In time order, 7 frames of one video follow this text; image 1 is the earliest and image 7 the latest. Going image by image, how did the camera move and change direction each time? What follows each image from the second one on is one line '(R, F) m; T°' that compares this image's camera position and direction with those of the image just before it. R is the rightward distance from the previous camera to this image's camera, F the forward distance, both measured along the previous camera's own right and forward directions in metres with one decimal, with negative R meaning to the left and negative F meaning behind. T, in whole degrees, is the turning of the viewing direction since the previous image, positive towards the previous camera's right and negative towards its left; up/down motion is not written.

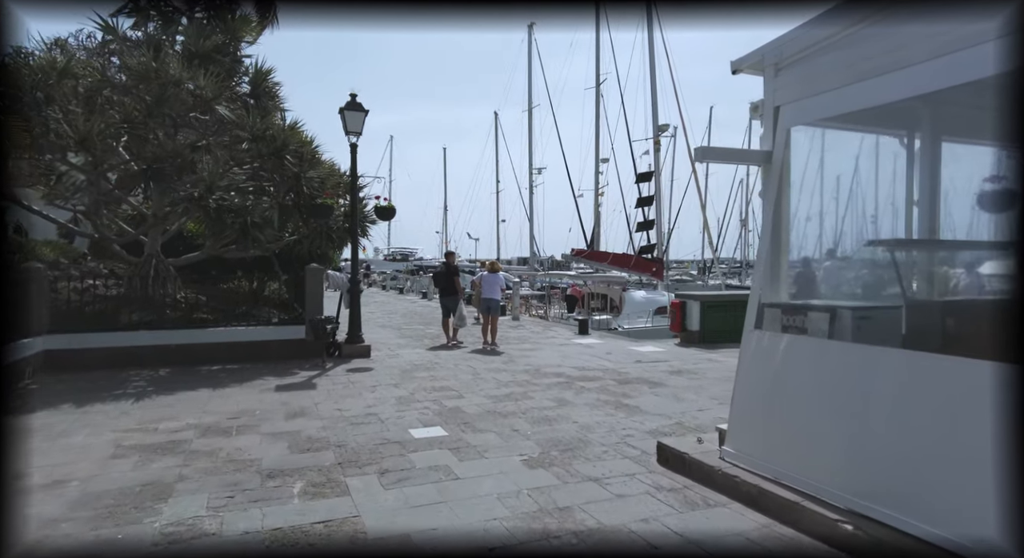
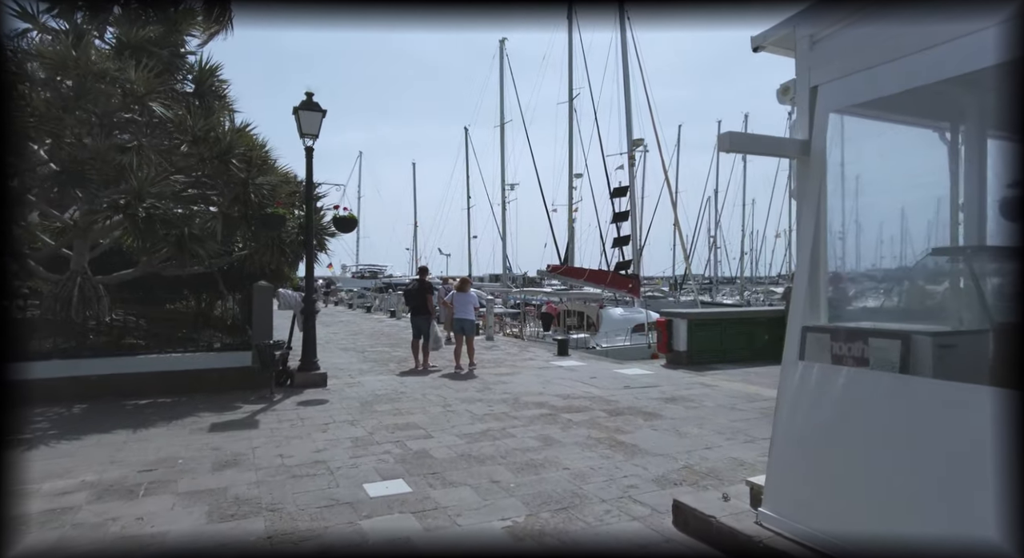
(0.0, +0.9) m; +3°
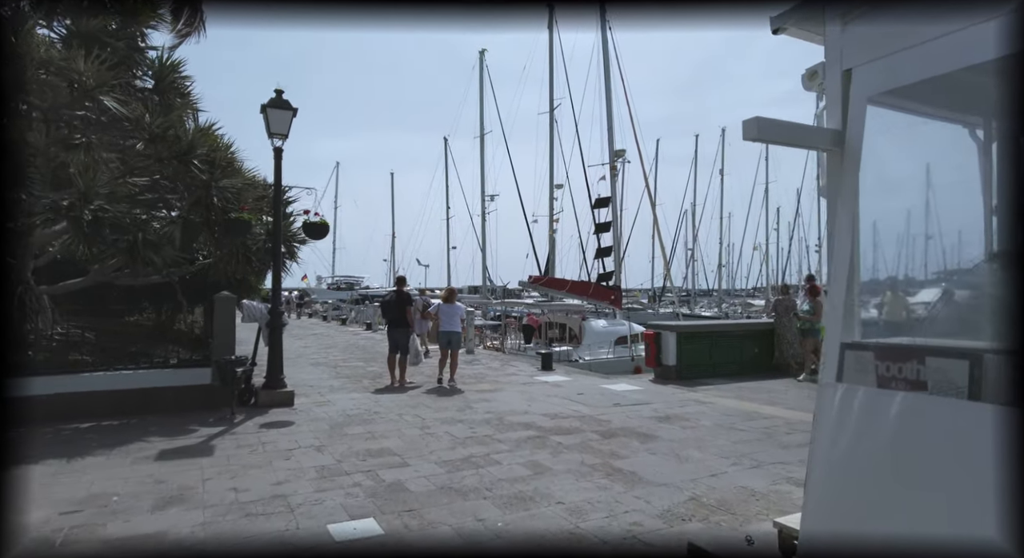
(-0.1, +0.5) m; +2°
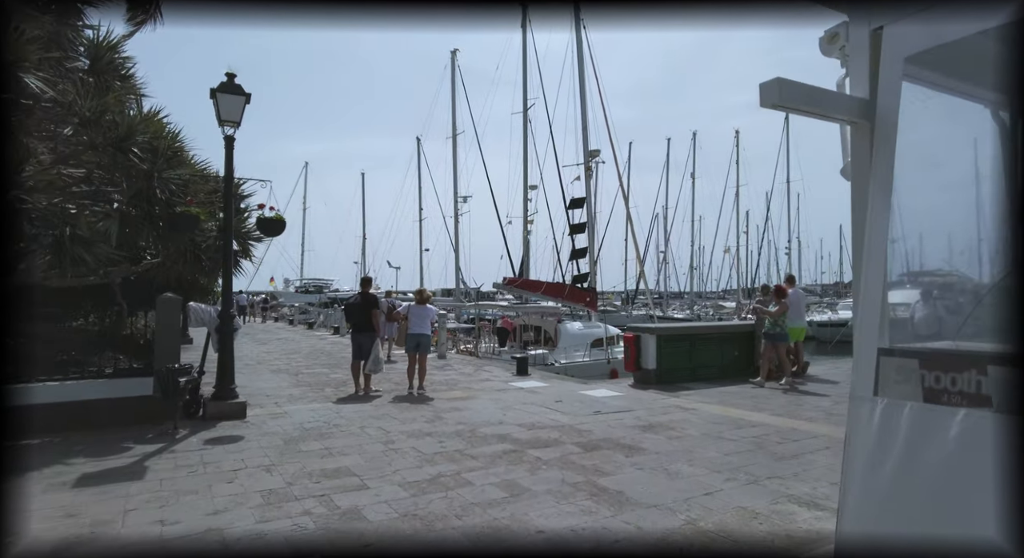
(0.0, +0.5) m; +3°
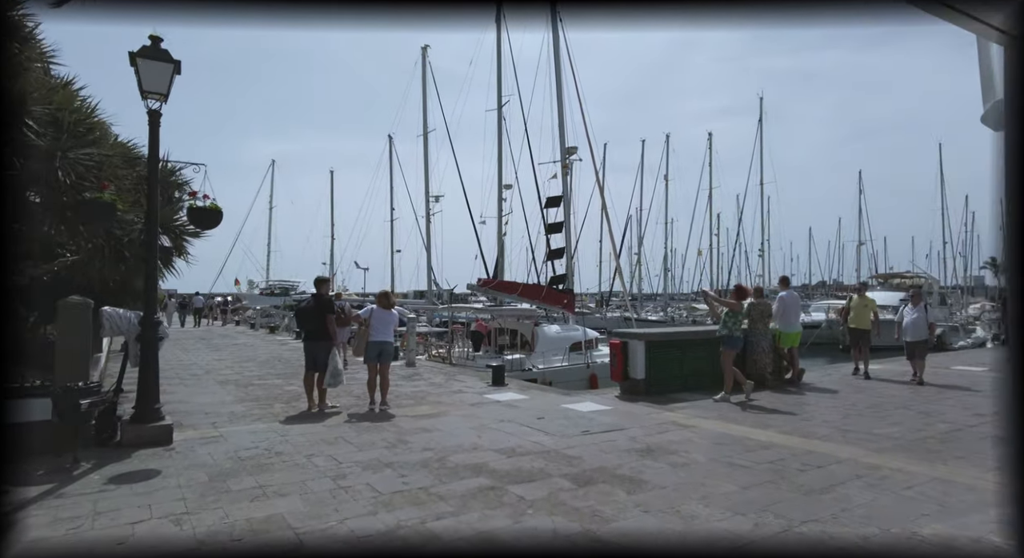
(0.0, +1.0) m; +3°
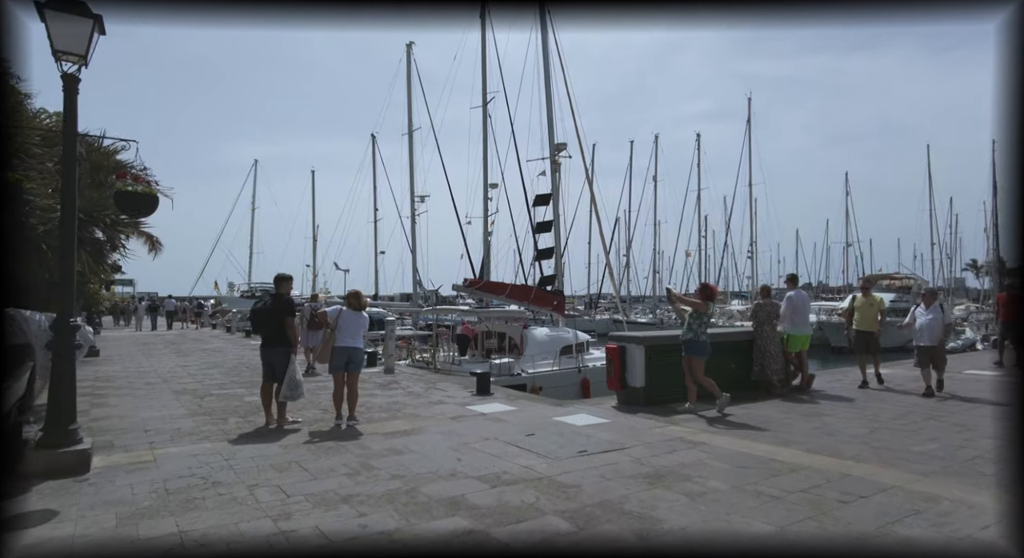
(0.0, +0.9) m; +1°
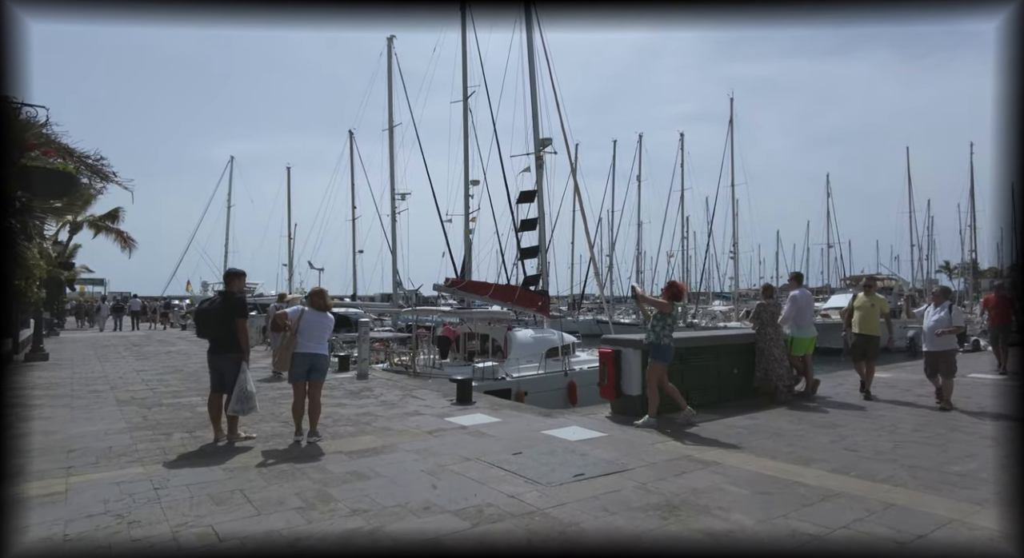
(0.0, +0.8) m; +2°
